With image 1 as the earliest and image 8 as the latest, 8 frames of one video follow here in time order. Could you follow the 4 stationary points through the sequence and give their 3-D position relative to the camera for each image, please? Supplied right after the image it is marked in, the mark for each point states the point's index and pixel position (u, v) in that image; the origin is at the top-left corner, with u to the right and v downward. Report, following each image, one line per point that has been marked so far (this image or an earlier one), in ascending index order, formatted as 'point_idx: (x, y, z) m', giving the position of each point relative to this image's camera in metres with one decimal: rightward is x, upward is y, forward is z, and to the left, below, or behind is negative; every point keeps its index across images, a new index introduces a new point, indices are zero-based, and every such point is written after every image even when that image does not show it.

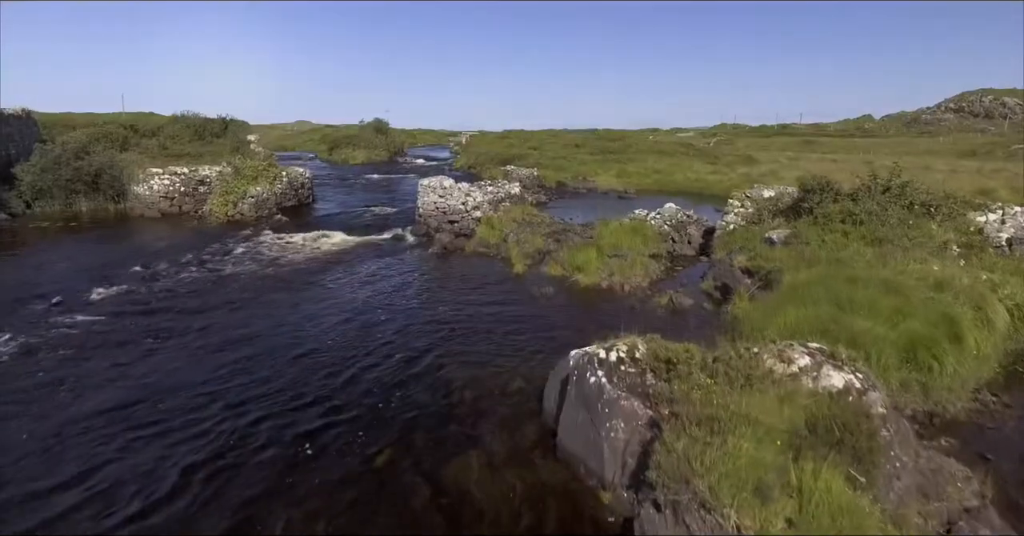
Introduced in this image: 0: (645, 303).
0: (+3.6, -0.9, +17.1) m
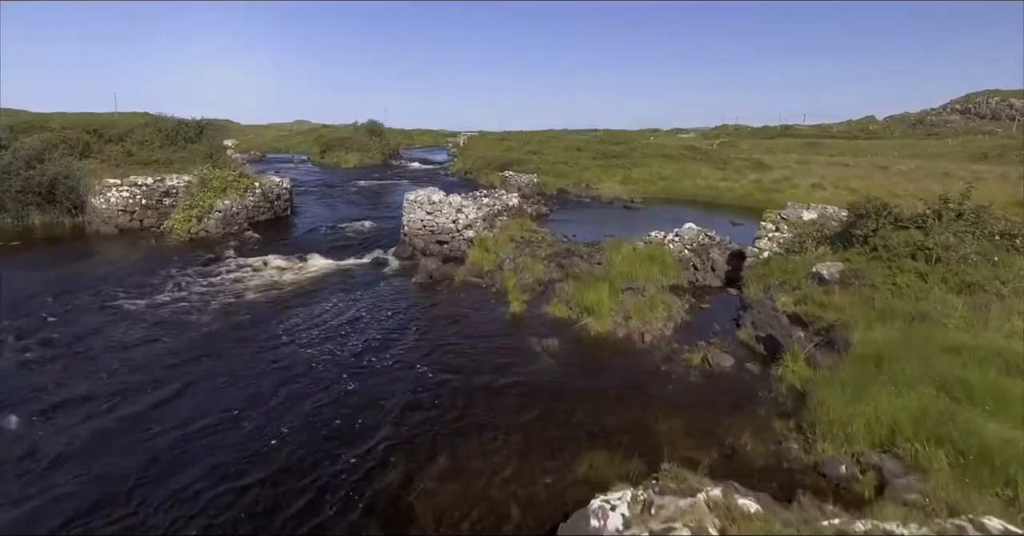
0: (+3.5, -2.0, +13.7) m
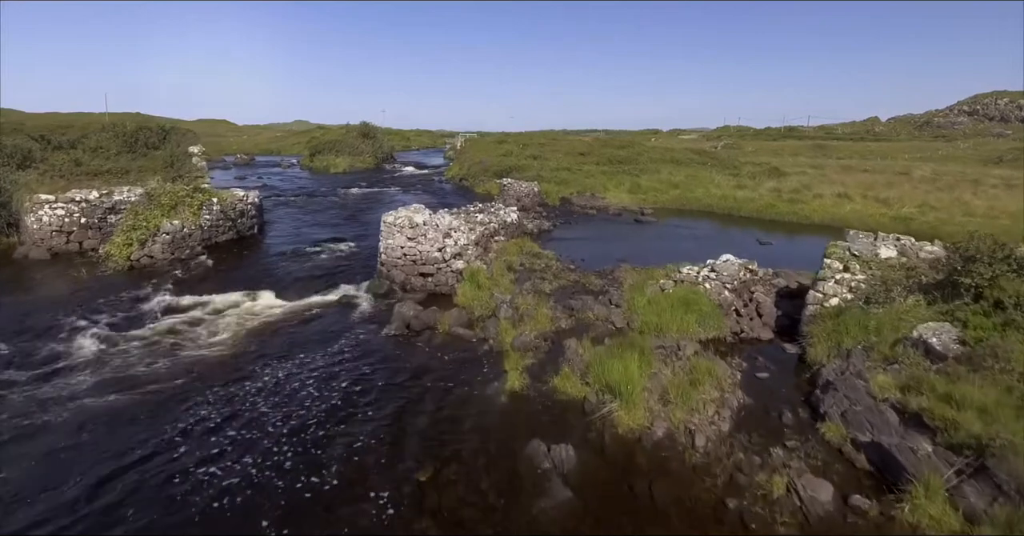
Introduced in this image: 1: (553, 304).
0: (+3.5, -3.3, +9.4) m
1: (+1.2, -1.1, +18.4) m
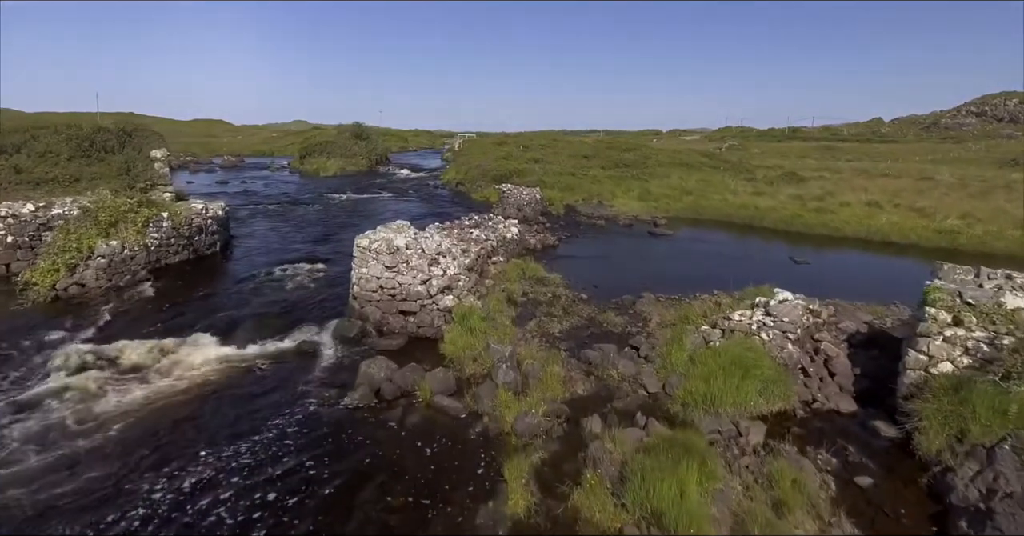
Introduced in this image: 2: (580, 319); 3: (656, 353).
0: (+3.5, -4.3, +5.5) m
1: (+1.2, -2.1, +14.4) m
2: (+2.0, -1.5, +18.0) m
3: (+3.3, -1.9, +14.2) m
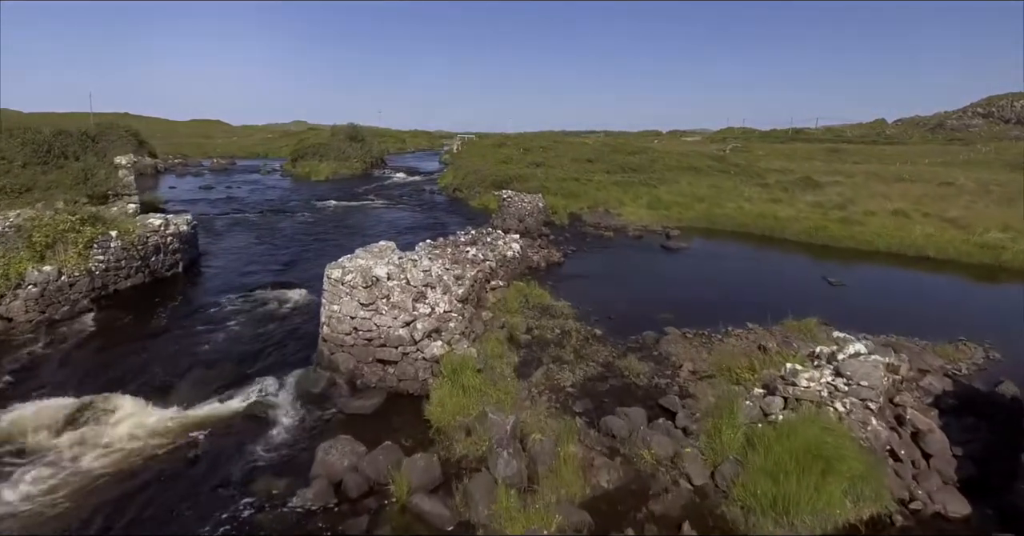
0: (+3.6, -5.2, +2.5) m
1: (+1.3, -3.0, +11.4) m
2: (+2.0, -2.4, +14.9) m
3: (+3.3, -2.8, +11.2) m
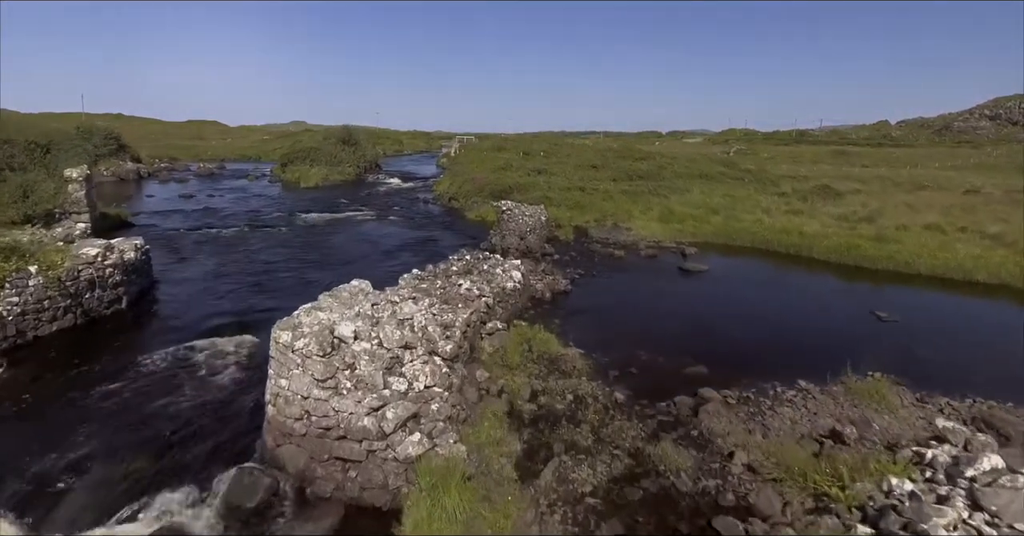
0: (+3.6, -6.3, -0.9) m
1: (+1.3, -4.1, +8.0) m
2: (+2.0, -3.5, +11.5) m
3: (+3.3, -3.9, +7.8) m
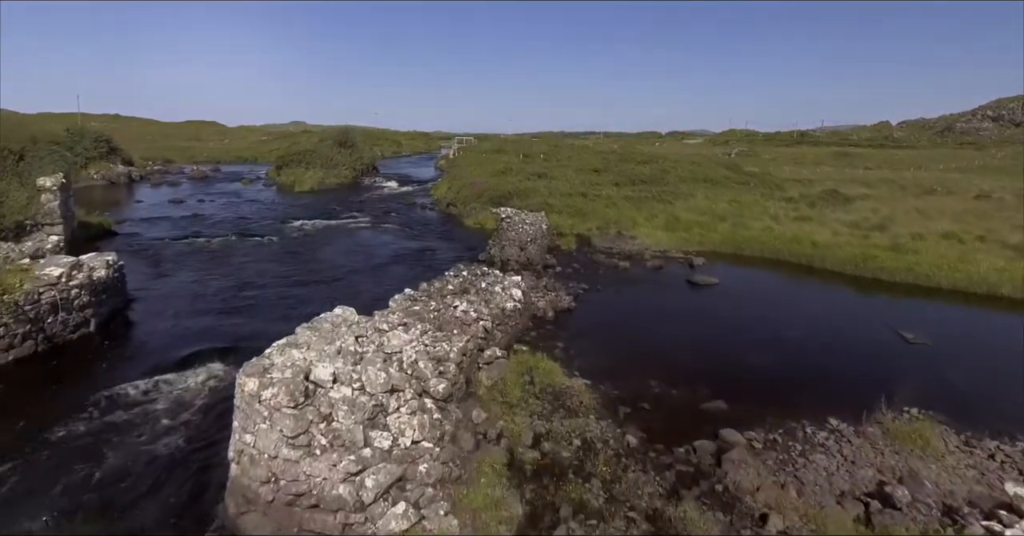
0: (+3.6, -6.9, -2.4) m
1: (+1.3, -4.7, +6.5) m
2: (+2.0, -4.1, +10.0) m
3: (+3.3, -4.5, +6.3) m
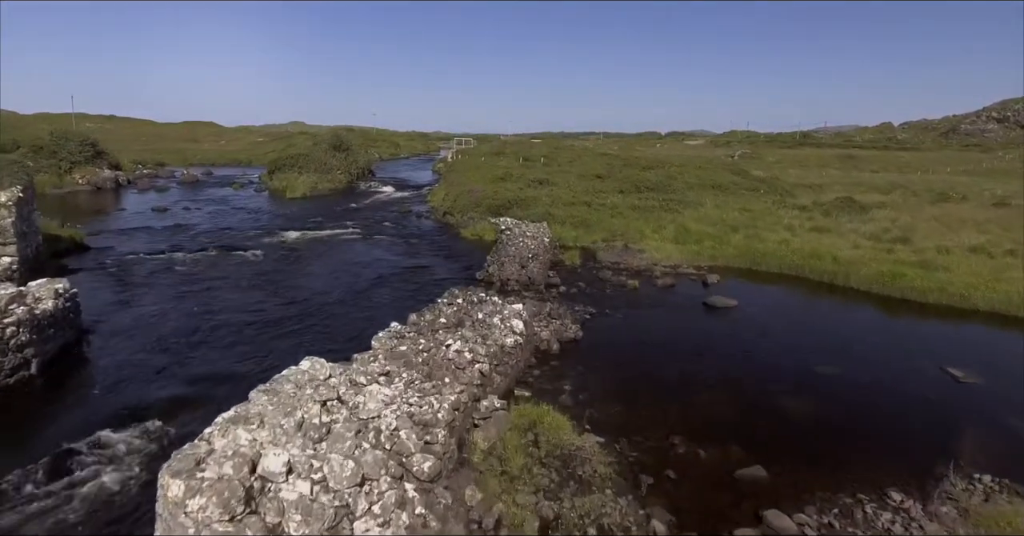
0: (+3.6, -7.8, -4.7) m
1: (+1.3, -5.6, +4.2) m
2: (+2.1, -5.0, +7.8) m
3: (+3.4, -5.4, +4.0) m
